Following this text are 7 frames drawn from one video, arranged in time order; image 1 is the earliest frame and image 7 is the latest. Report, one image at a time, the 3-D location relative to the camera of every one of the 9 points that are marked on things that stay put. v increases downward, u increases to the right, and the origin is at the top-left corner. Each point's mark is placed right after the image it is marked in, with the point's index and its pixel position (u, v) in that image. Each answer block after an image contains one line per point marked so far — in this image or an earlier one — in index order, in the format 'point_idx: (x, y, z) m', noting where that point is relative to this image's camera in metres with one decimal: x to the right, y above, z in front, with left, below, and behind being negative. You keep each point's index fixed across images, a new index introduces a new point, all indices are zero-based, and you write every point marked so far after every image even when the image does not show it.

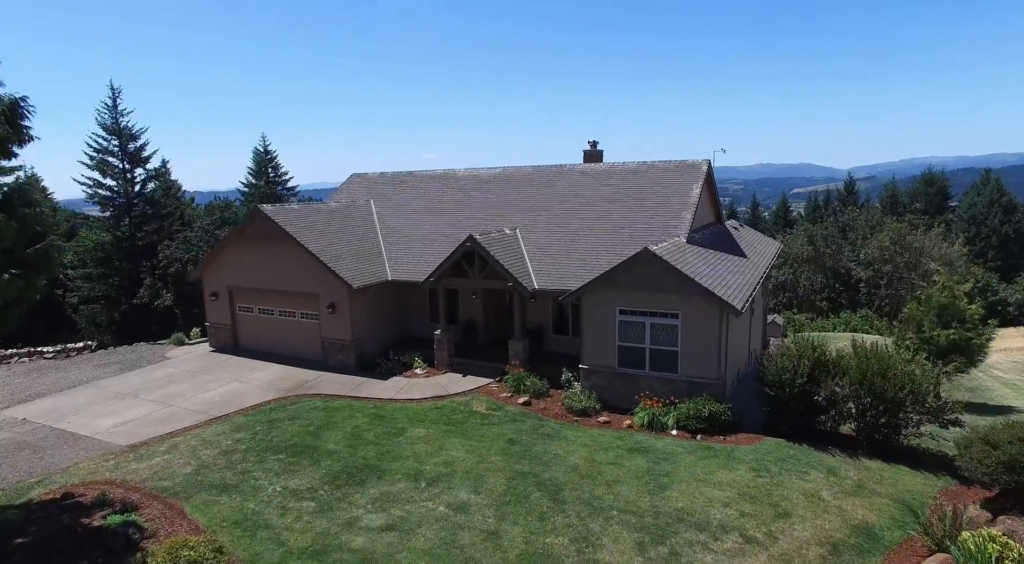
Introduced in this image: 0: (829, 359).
0: (+6.3, -1.7, +13.8) m
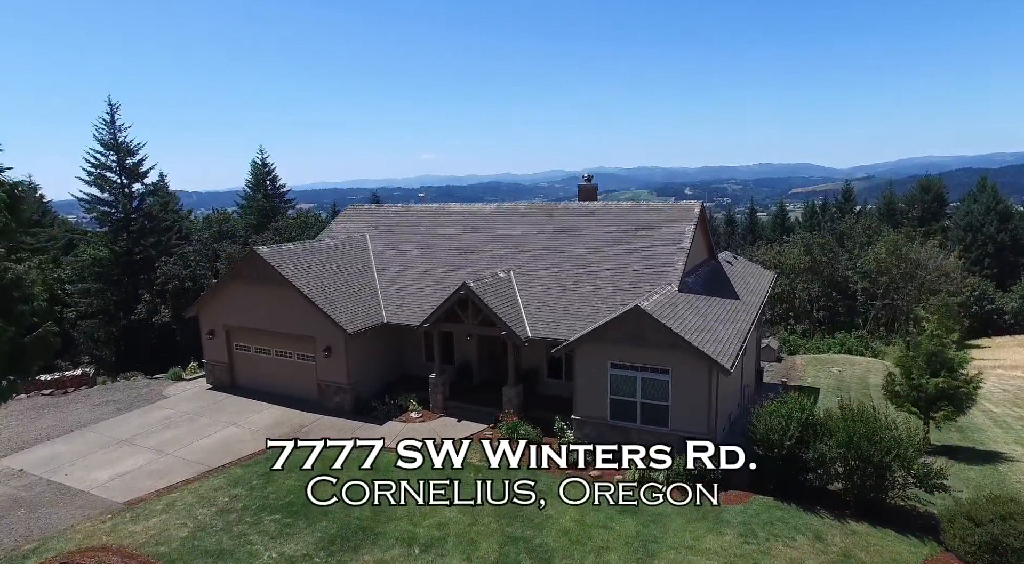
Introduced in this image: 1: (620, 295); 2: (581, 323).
0: (+6.2, -2.9, +14.0) m
1: (+3.0, -0.5, +19.1) m
2: (+1.9, -1.2, +18.5) m
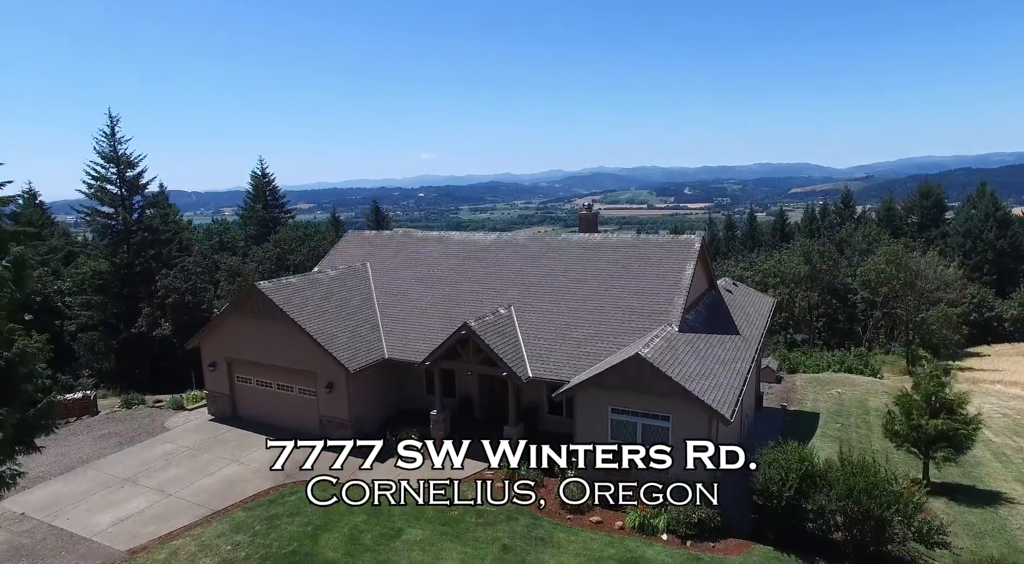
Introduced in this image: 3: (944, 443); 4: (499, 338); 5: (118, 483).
0: (+6.2, -3.9, +14.1) m
1: (+3.0, -1.5, +19.2) m
2: (+1.9, -2.2, +18.6) m
3: (+10.8, -4.0, +17.4) m
4: (-0.3, -1.6, +19.4) m
5: (-10.8, -5.5, +19.2) m
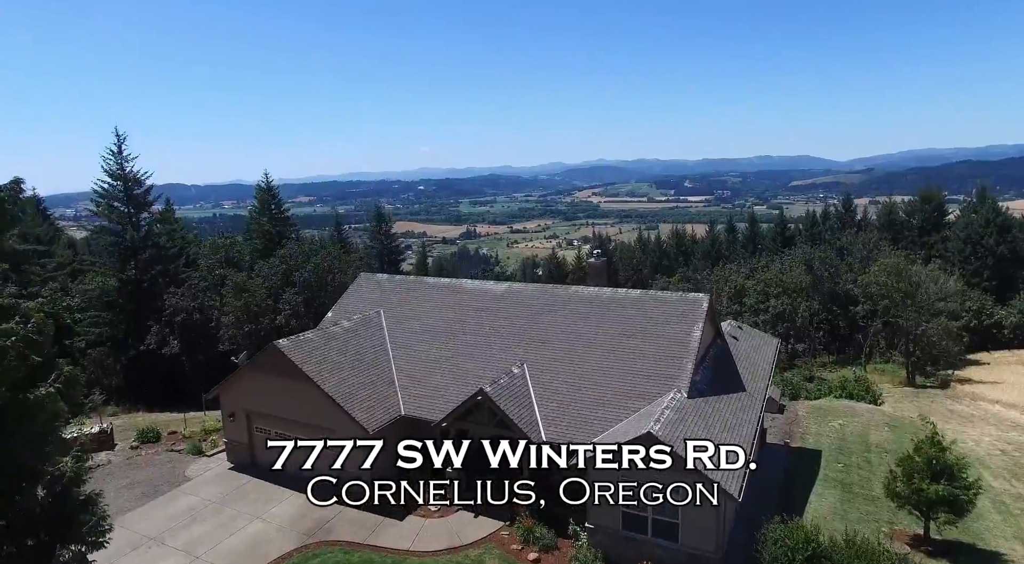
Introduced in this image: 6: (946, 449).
0: (+6.6, -5.8, +14.8) m
1: (+3.4, -3.3, +19.8) m
2: (+2.3, -4.1, +19.3) m
3: (+11.2, -5.8, +18.1) m
4: (0.0, -3.5, +20.1) m
5: (-10.4, -7.5, +20.0) m
6: (+11.4, -4.4, +18.2) m
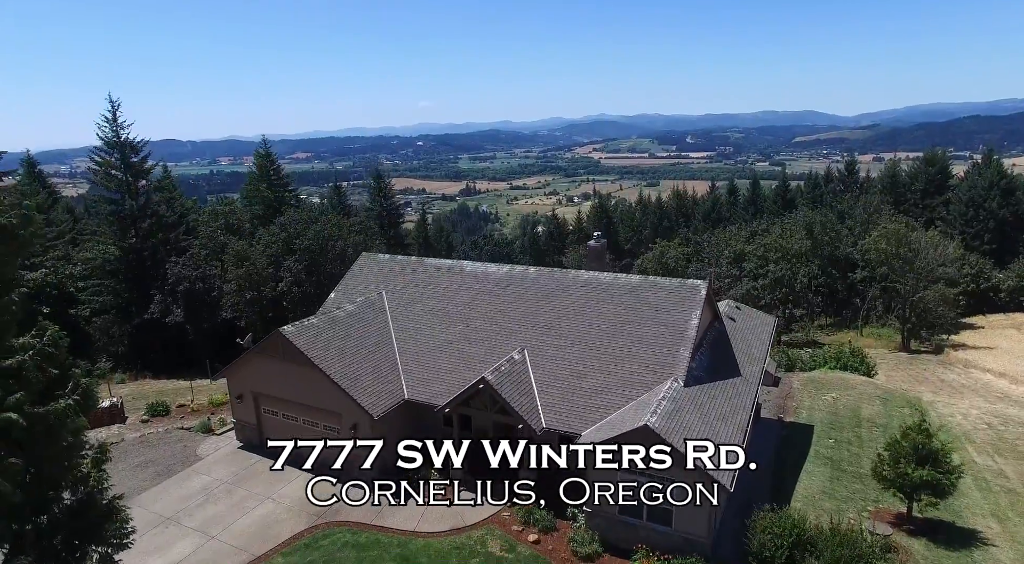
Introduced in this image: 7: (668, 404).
0: (+6.6, -5.8, +15.6) m
1: (+3.4, -3.0, +20.5) m
2: (+2.3, -3.8, +19.9) m
3: (+11.2, -5.6, +18.8) m
4: (+0.1, -3.2, +20.7) m
5: (-10.4, -7.2, +20.8) m
6: (+11.4, -4.2, +18.9) m
7: (+4.2, -3.2, +18.7) m
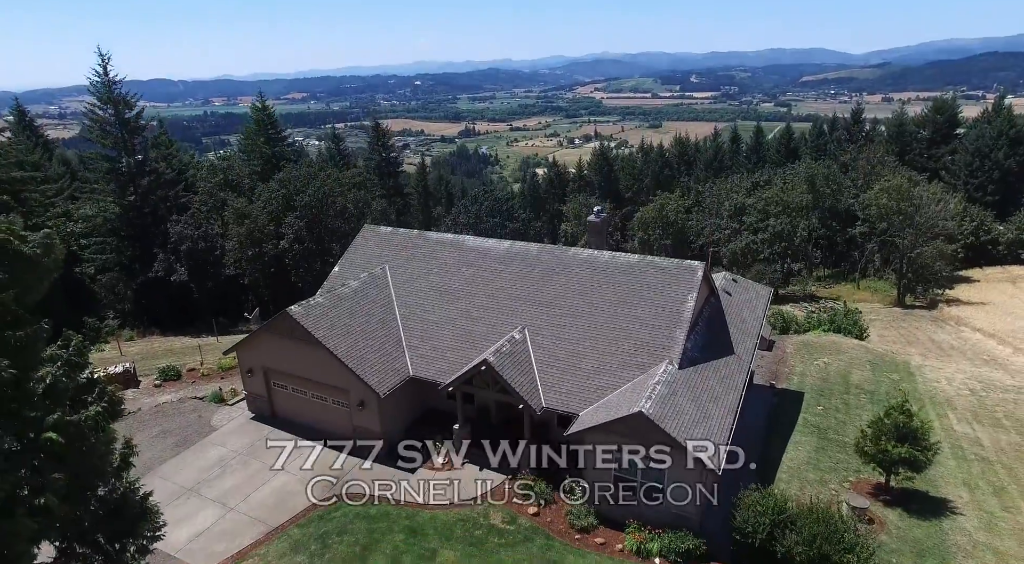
0: (+6.6, -5.6, +16.7) m
1: (+3.5, -2.6, +21.4) m
2: (+2.3, -3.4, +20.9) m
3: (+11.2, -5.2, +19.9) m
4: (+0.1, -2.7, +21.6) m
5: (-10.4, -6.7, +22.1) m
6: (+11.4, -3.8, +19.9) m
7: (+4.2, -2.9, +19.6) m
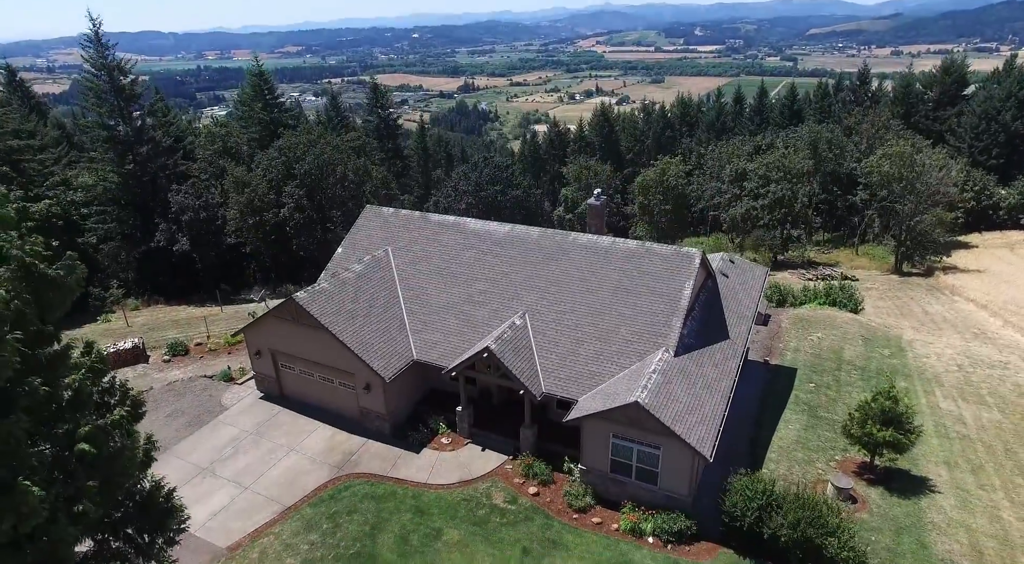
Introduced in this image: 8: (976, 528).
0: (+6.7, -5.6, +17.6) m
1: (+3.5, -2.2, +22.1) m
2: (+2.3, -3.1, +21.7) m
3: (+11.3, -4.9, +20.9) m
4: (+0.1, -2.3, +22.4) m
5: (-10.3, -6.4, +23.1) m
6: (+11.4, -3.5, +20.7) m
7: (+4.2, -2.6, +20.4) m
8: (+13.4, -7.1, +20.0) m
